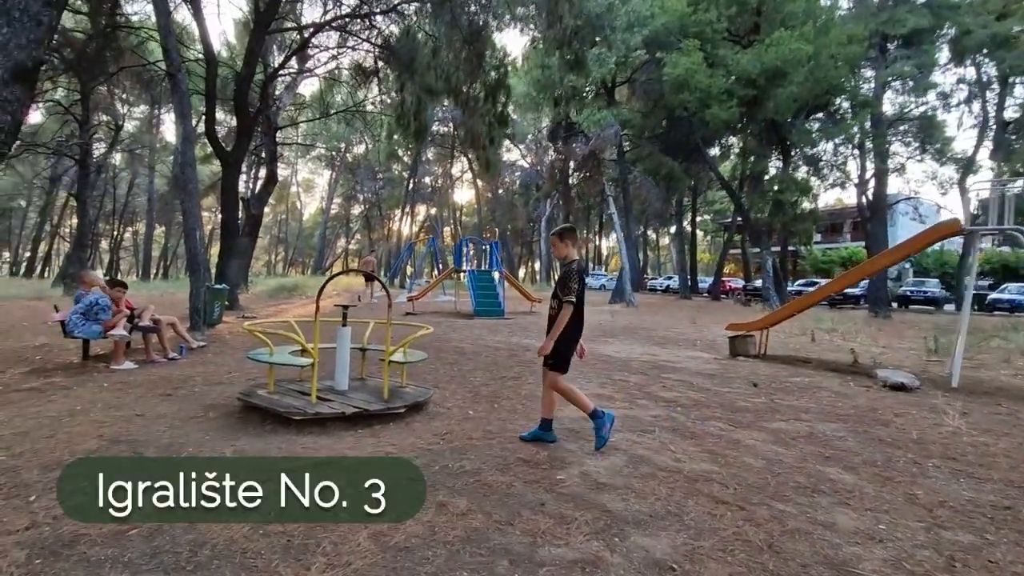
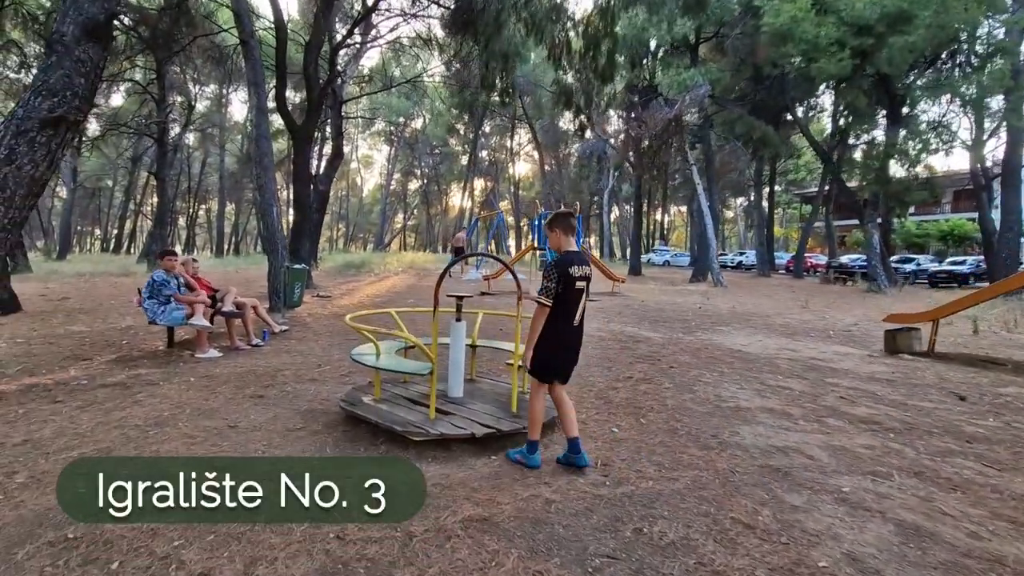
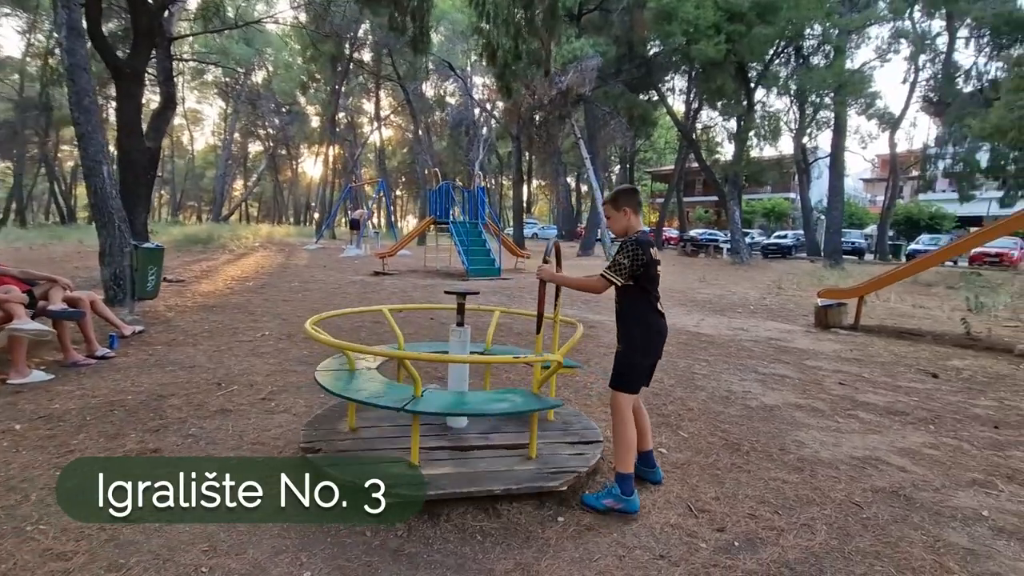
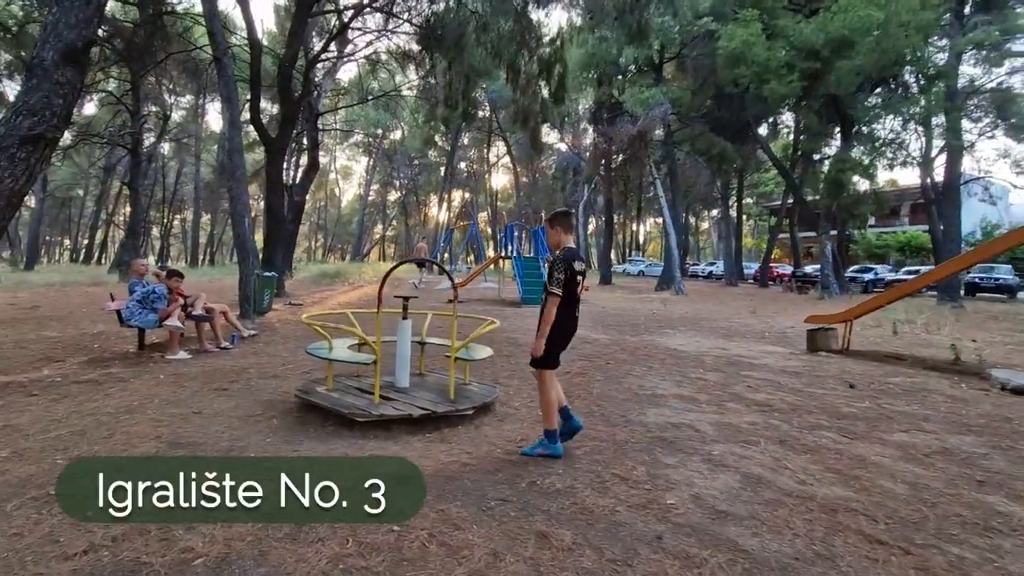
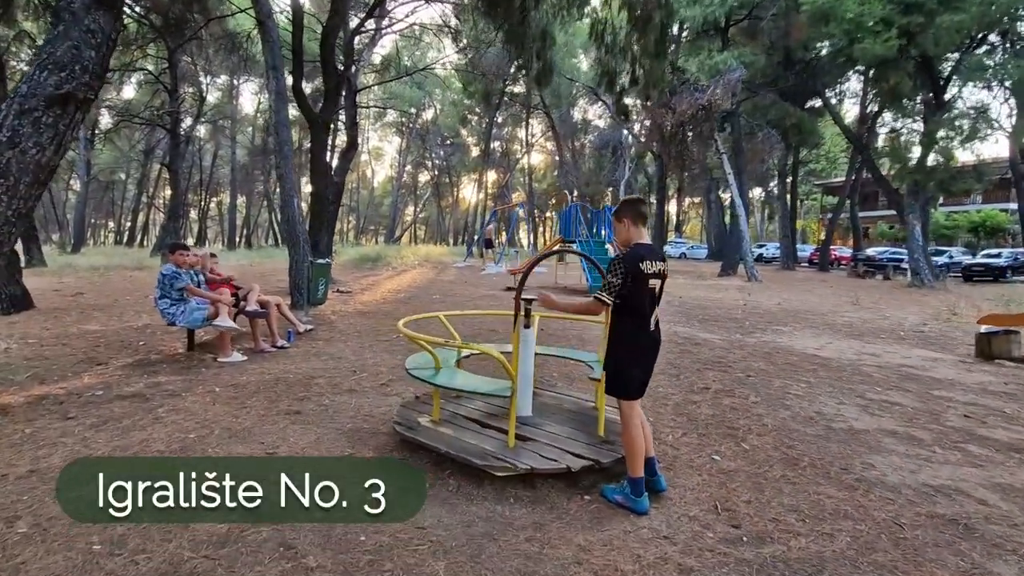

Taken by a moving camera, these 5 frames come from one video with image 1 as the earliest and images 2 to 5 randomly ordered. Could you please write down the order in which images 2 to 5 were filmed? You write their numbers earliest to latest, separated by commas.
4, 2, 5, 3
